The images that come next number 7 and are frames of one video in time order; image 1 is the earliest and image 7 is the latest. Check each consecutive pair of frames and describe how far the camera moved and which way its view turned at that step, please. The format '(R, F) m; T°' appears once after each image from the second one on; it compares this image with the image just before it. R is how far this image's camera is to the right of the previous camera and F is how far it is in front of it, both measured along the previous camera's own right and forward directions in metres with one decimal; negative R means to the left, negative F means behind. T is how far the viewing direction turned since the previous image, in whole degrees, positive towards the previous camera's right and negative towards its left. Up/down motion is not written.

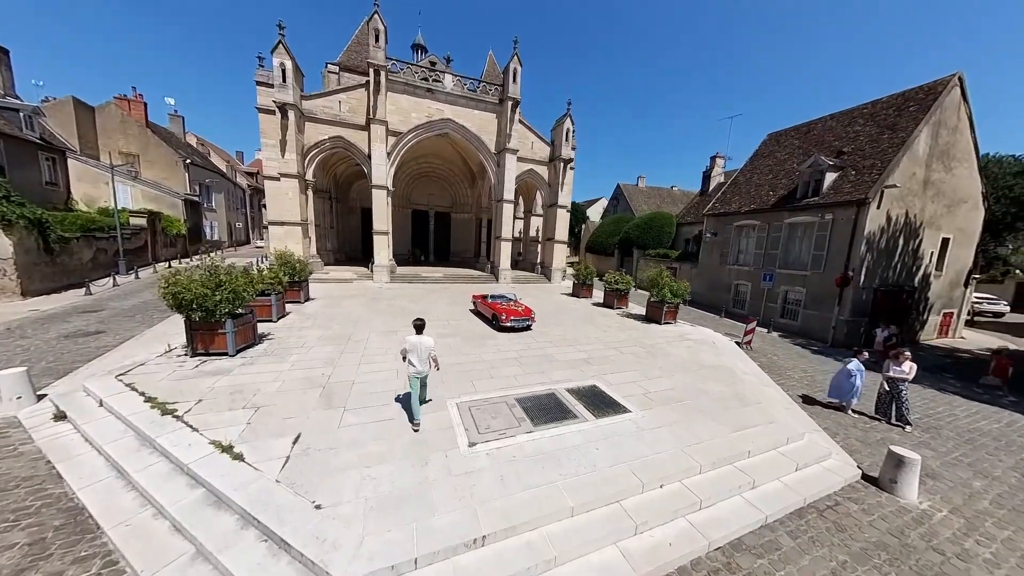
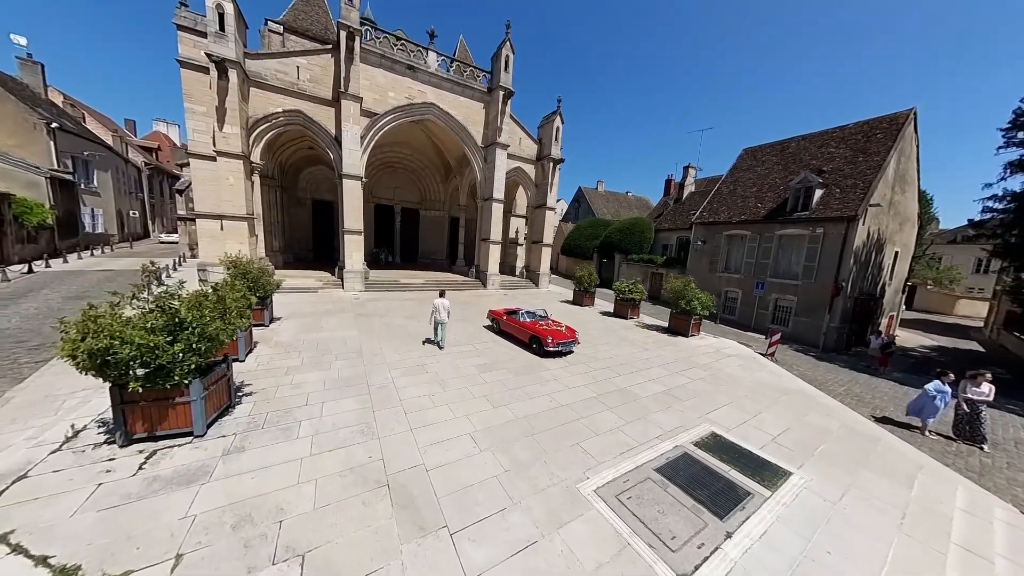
(-2.7, +1.7) m; +10°
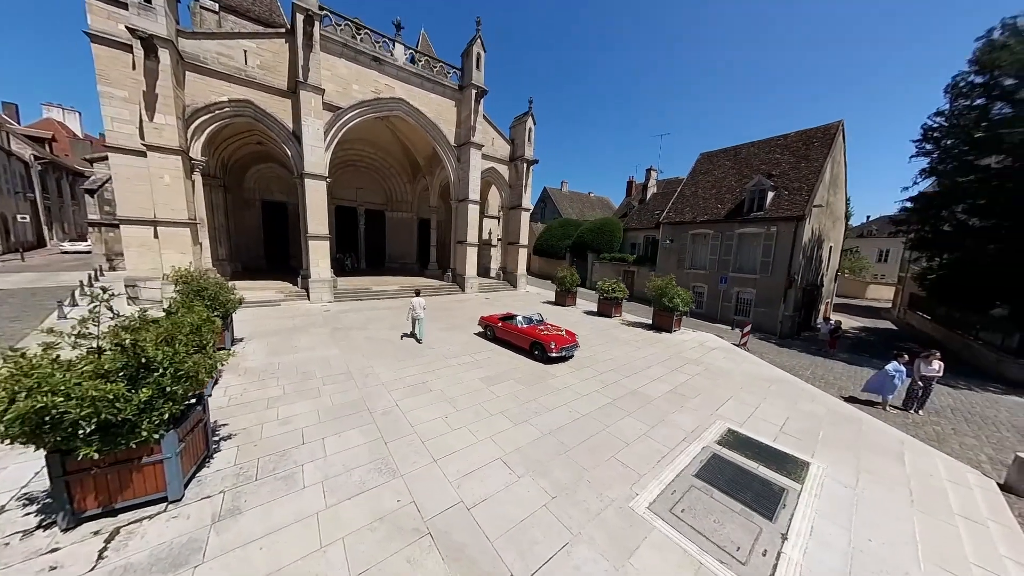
(-0.9, +0.4) m; +7°
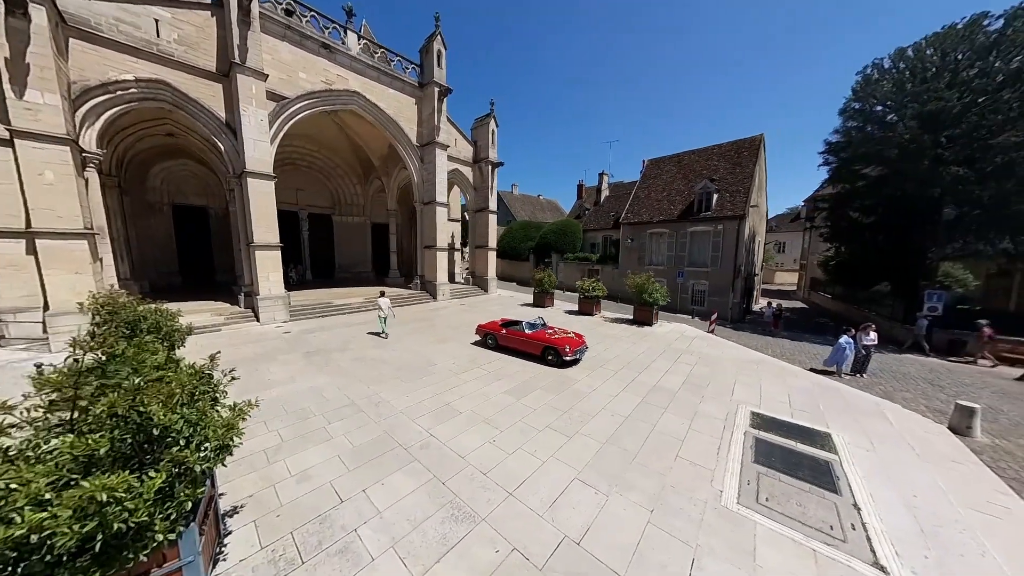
(-1.6, +0.5) m; +10°
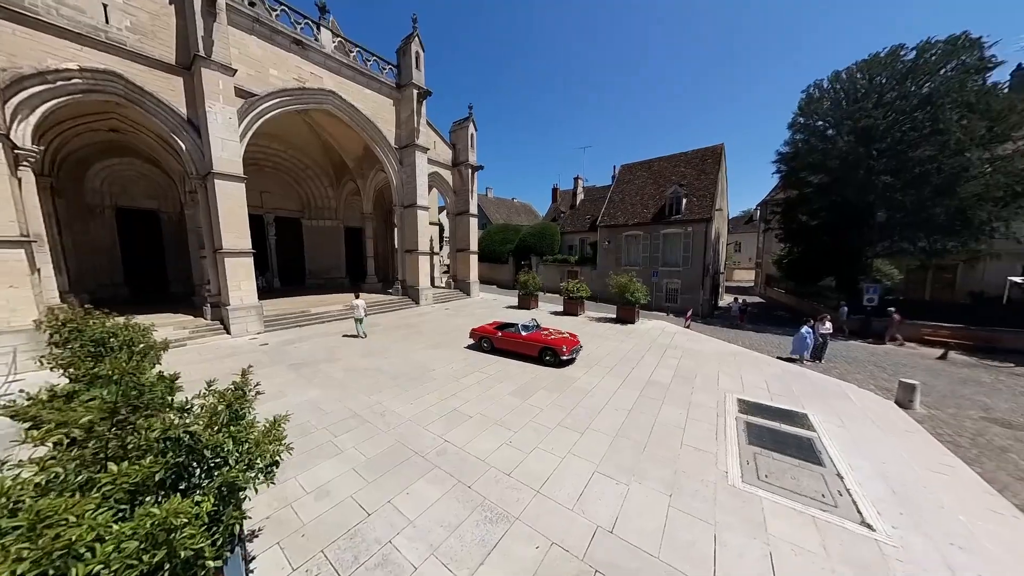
(-0.6, -0.1) m; +5°
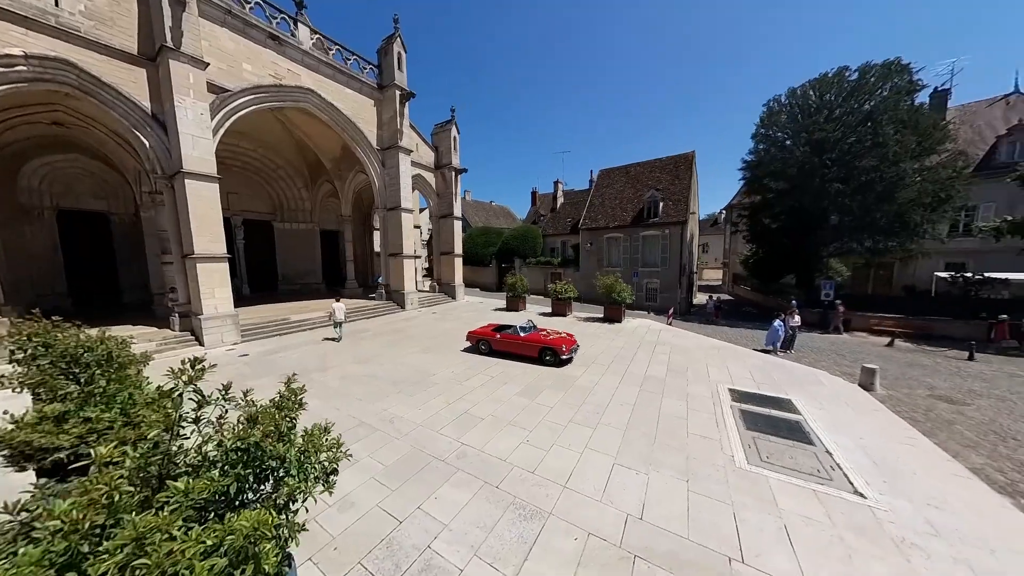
(-0.6, -0.1) m; +5°
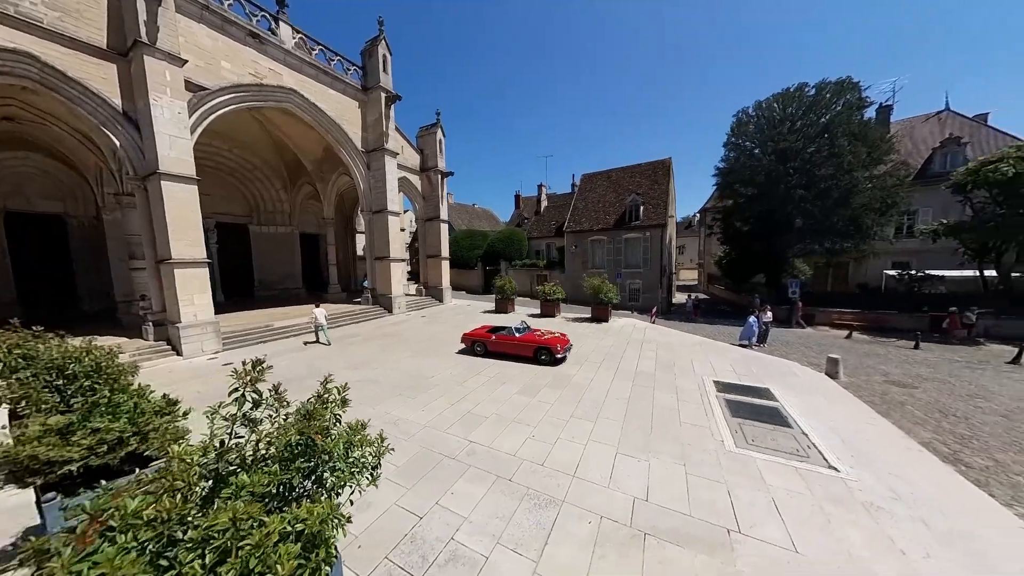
(-0.4, -0.2) m; +4°
